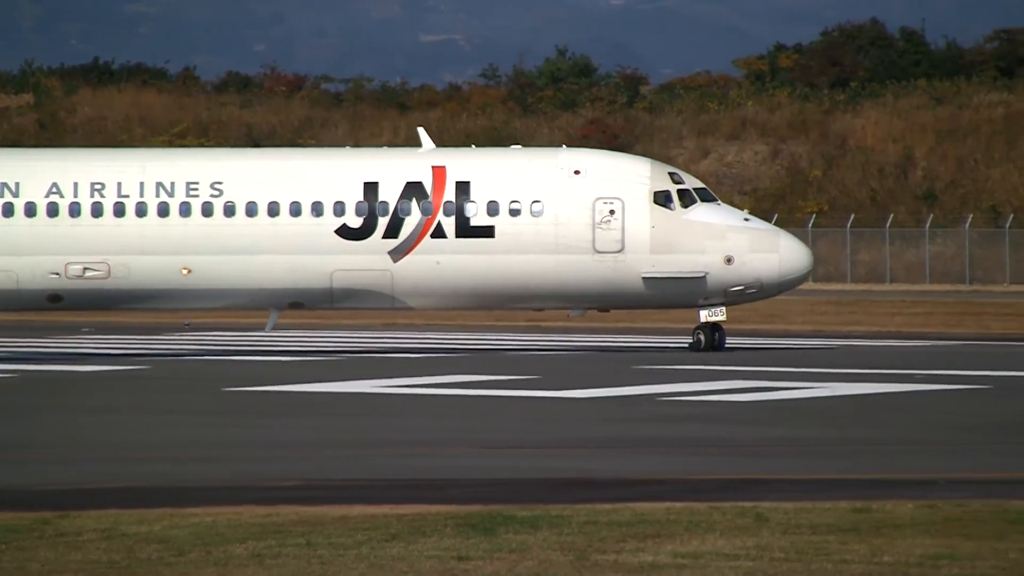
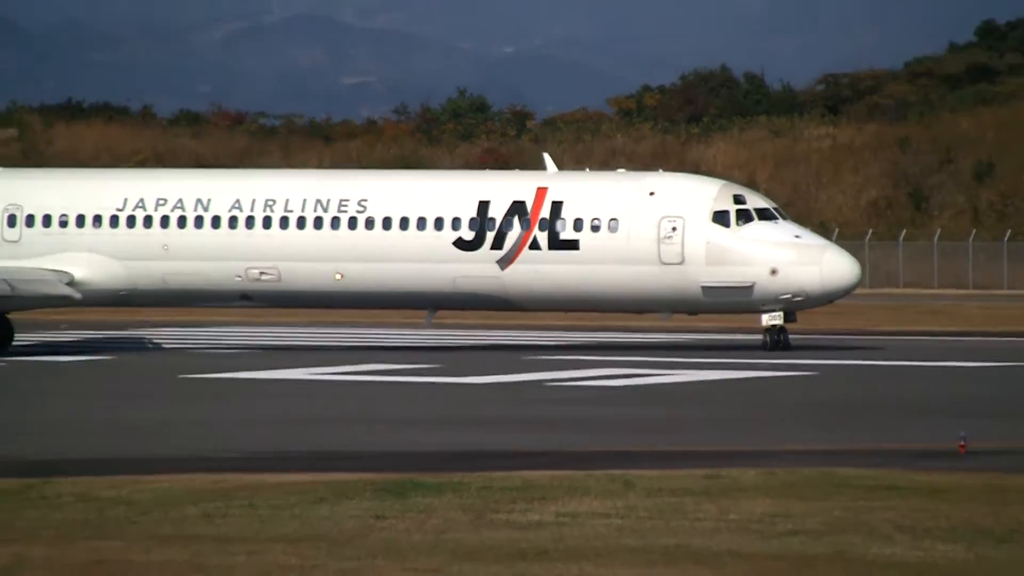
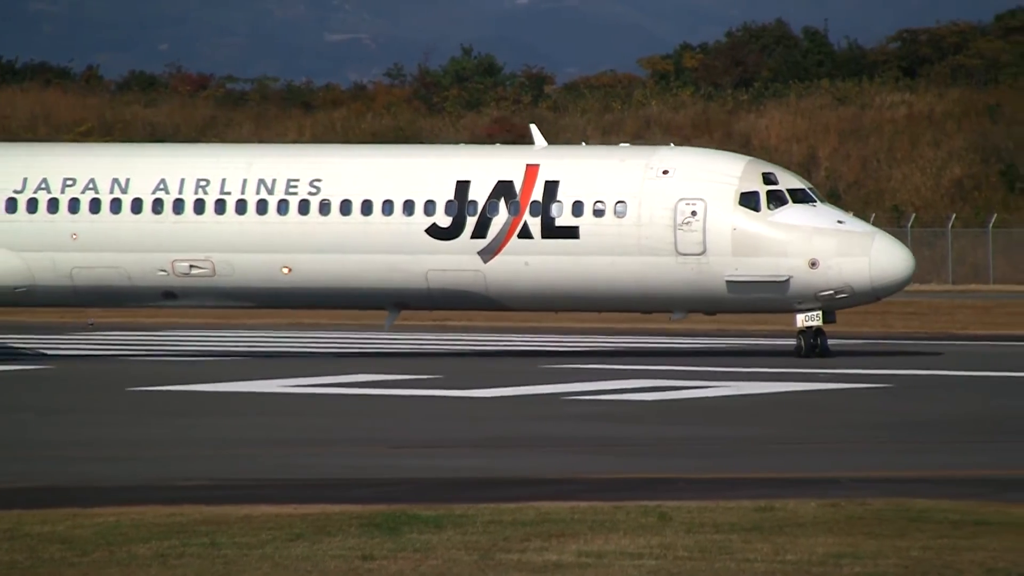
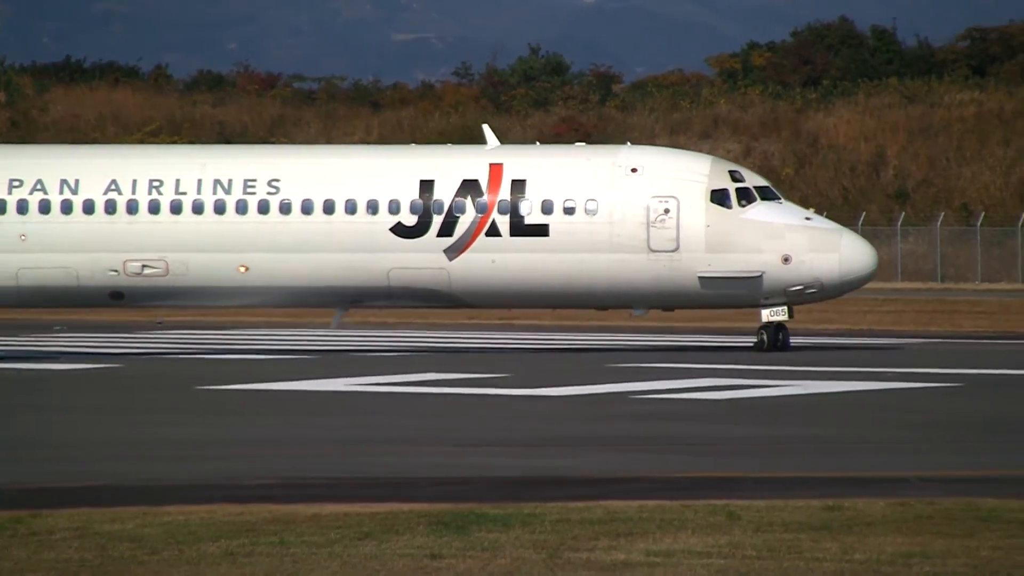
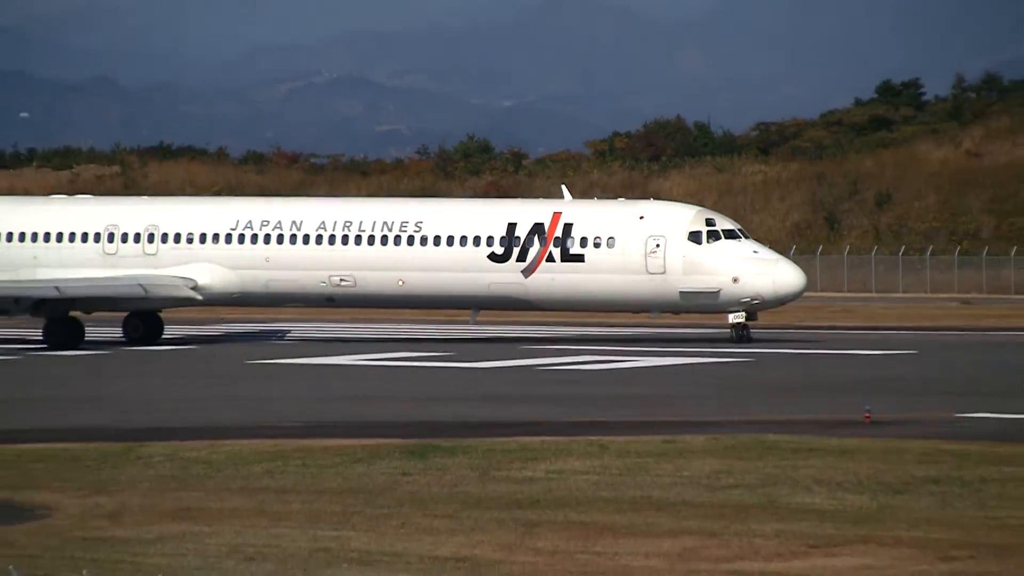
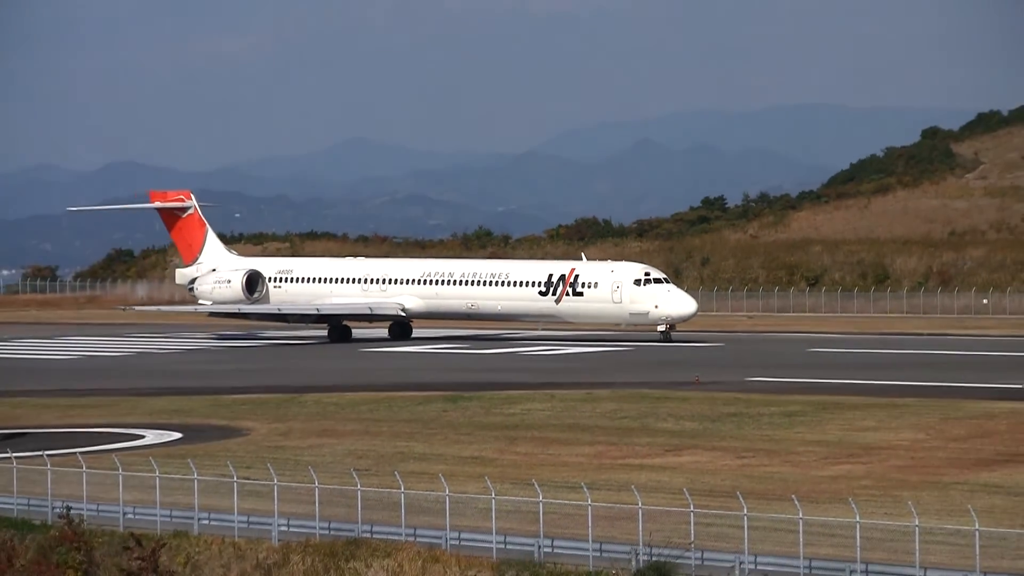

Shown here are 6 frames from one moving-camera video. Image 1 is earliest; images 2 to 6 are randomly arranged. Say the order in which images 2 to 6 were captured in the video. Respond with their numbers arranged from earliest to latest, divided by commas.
4, 3, 2, 5, 6
